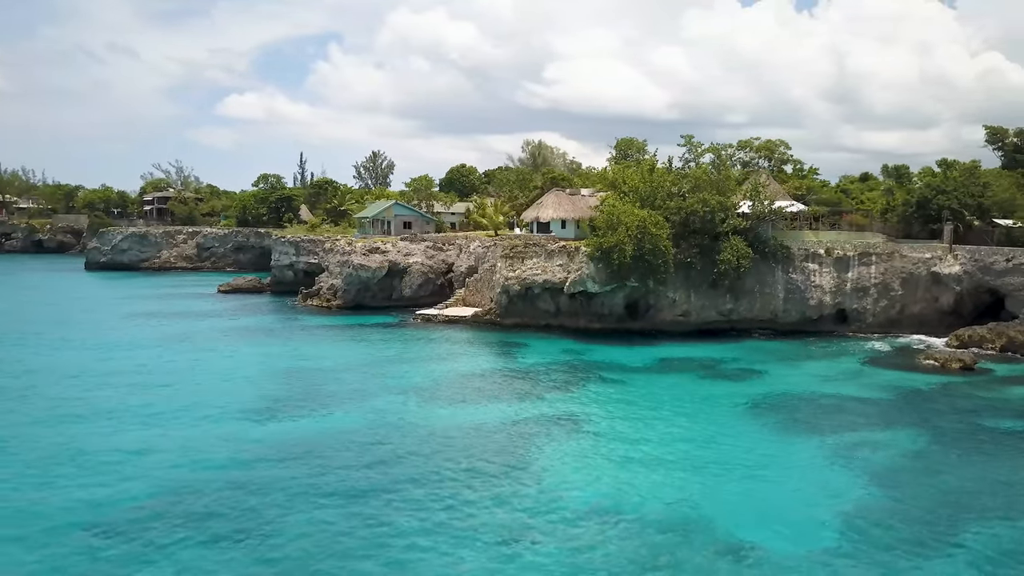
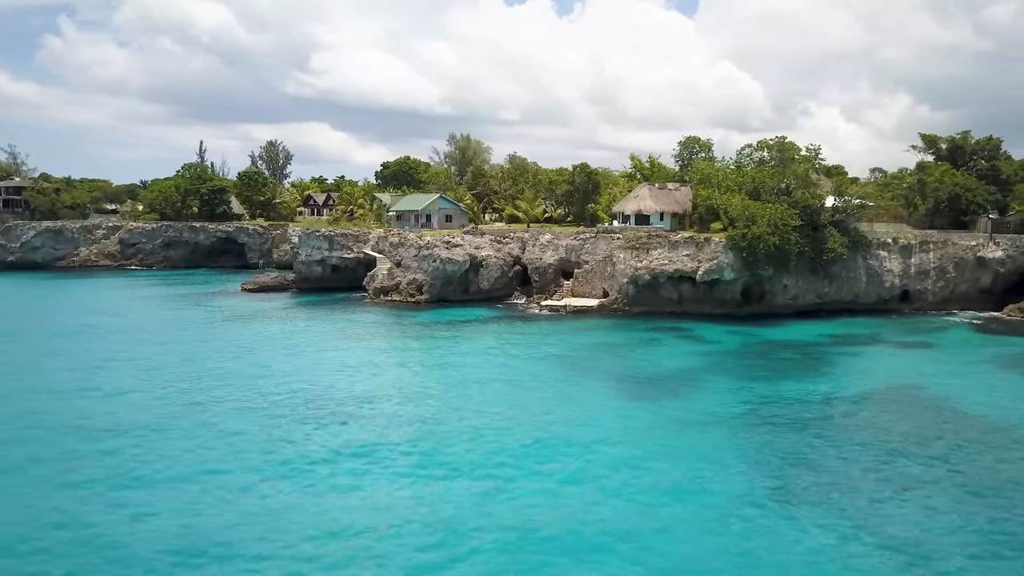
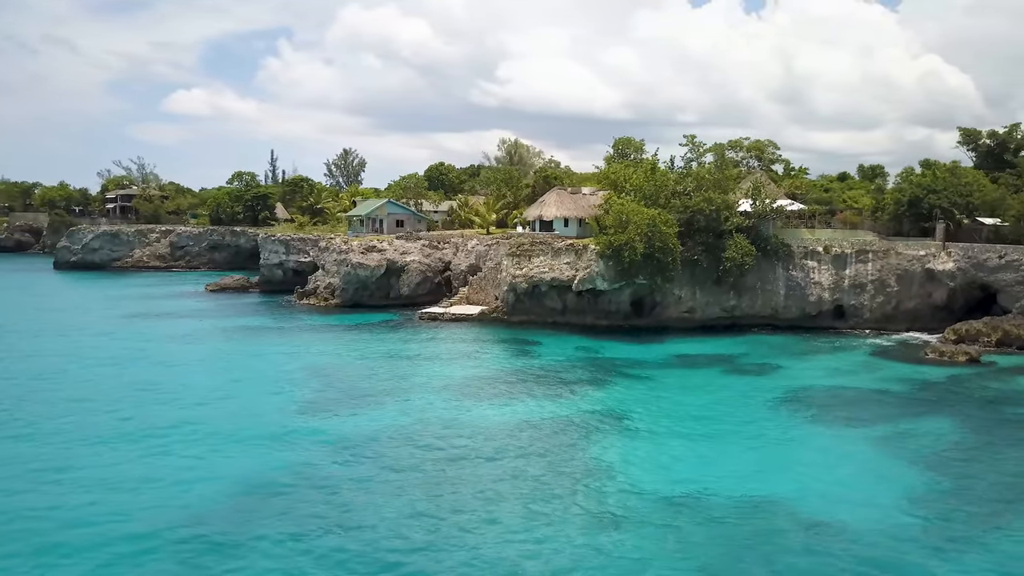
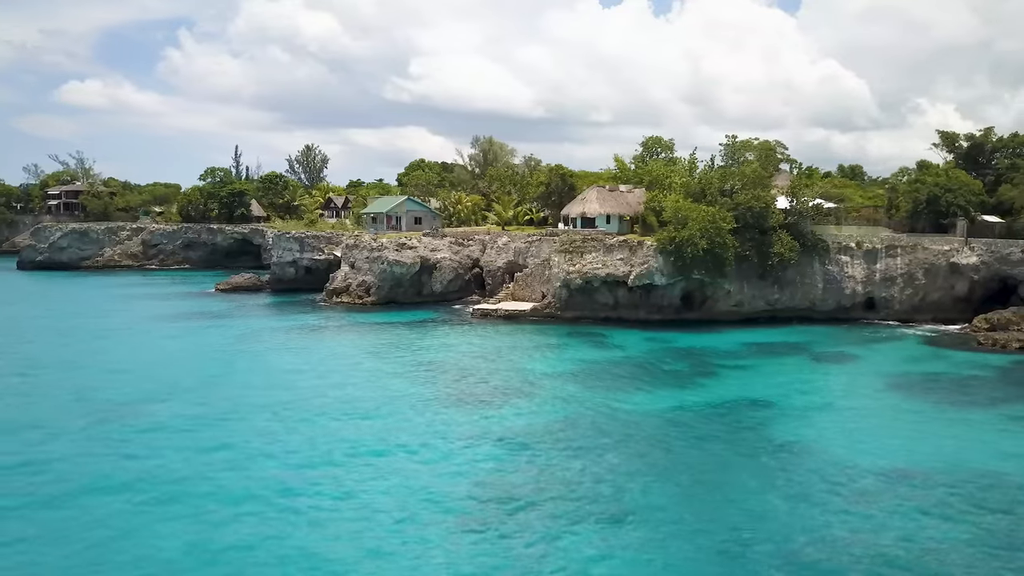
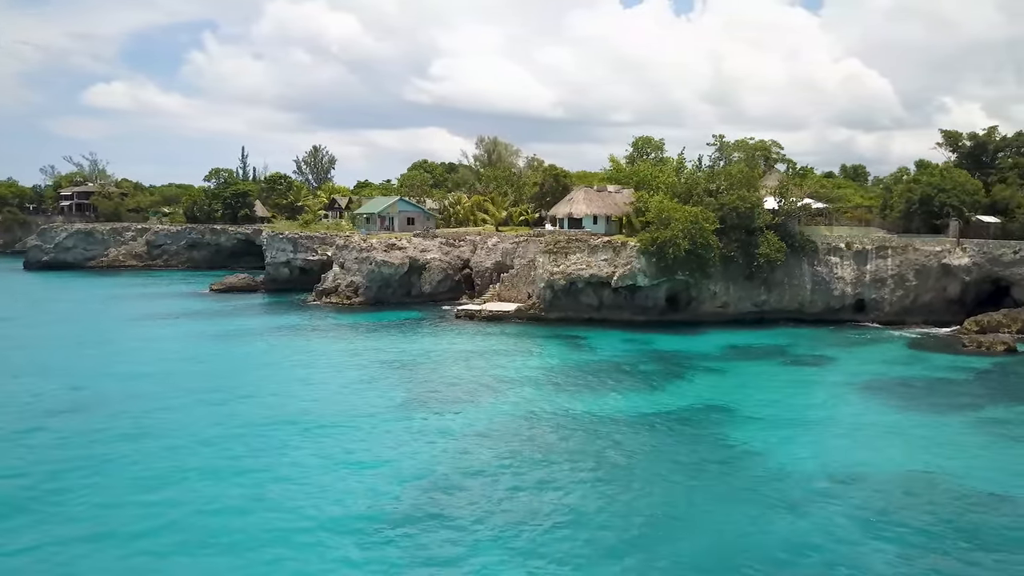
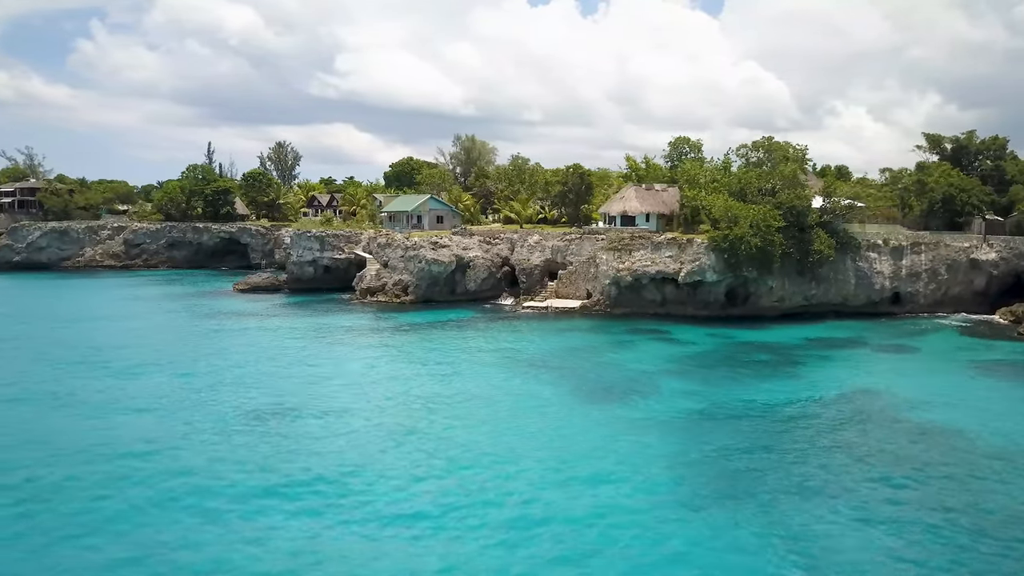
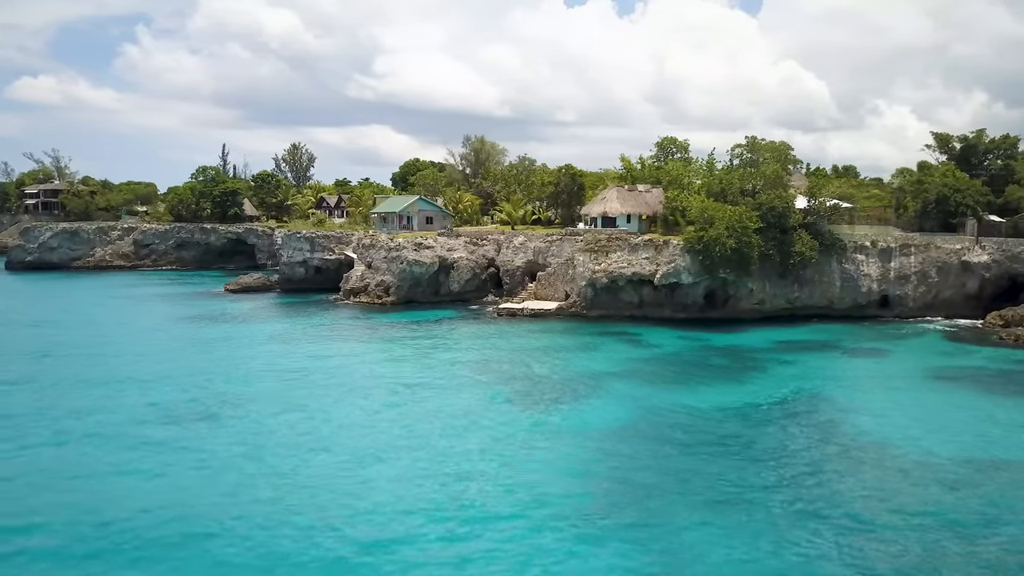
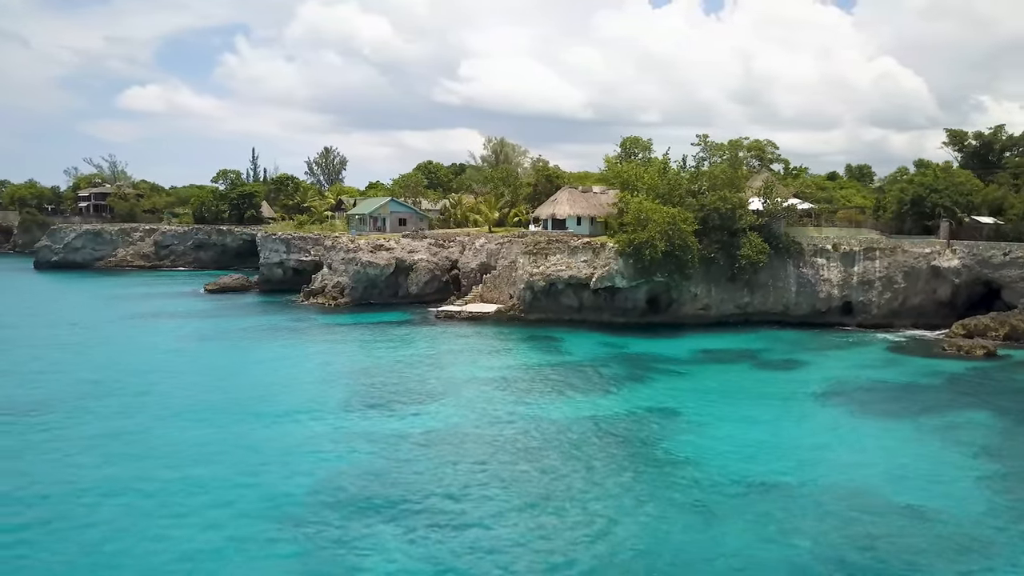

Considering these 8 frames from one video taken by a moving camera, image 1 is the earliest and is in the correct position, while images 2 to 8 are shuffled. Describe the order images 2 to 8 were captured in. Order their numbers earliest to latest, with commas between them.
3, 8, 5, 4, 7, 6, 2
